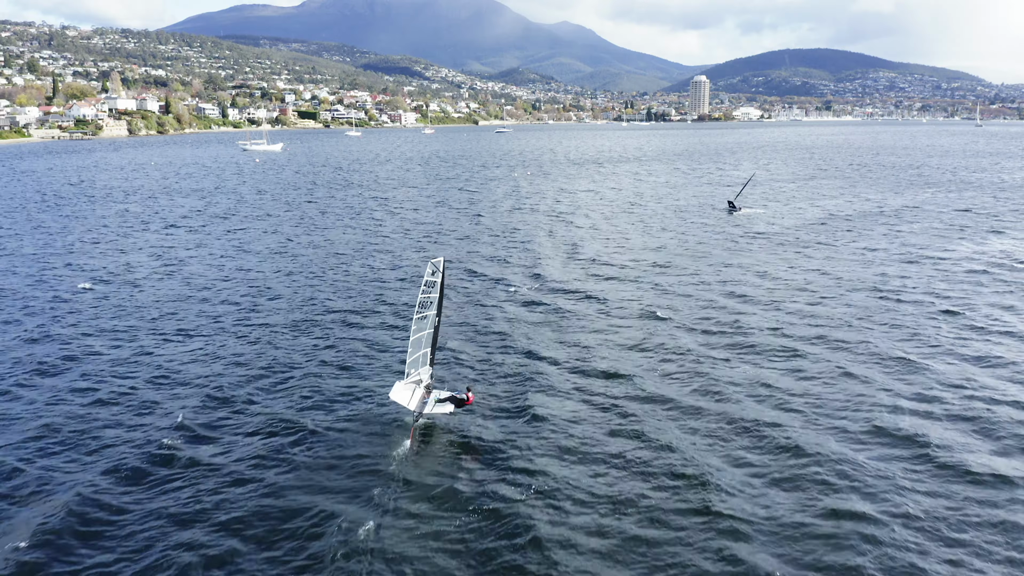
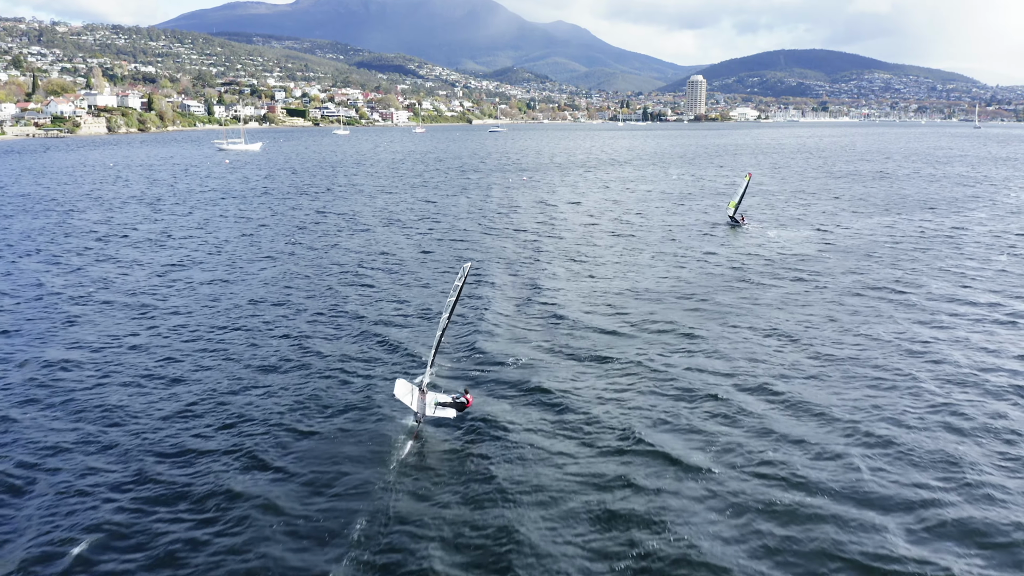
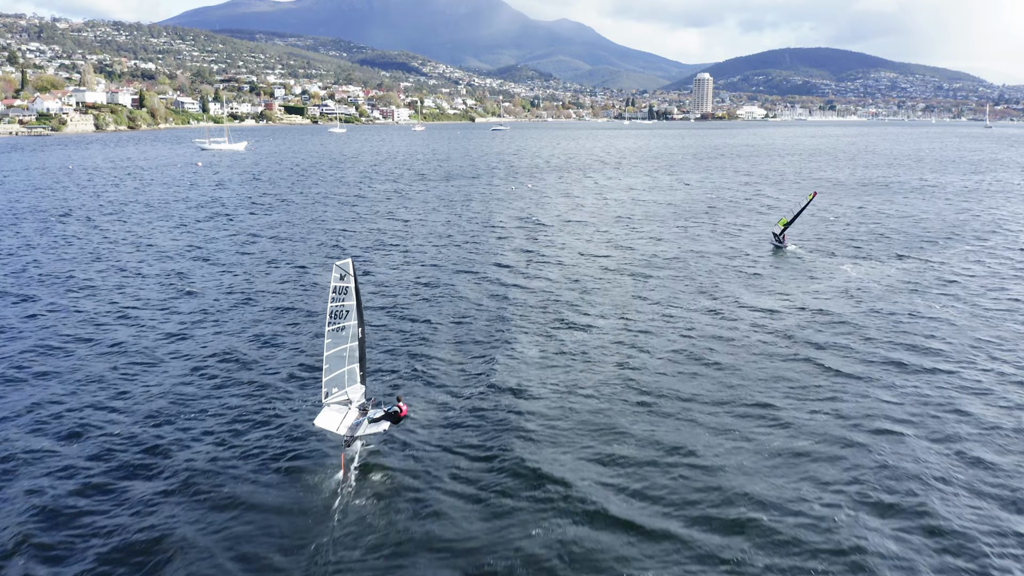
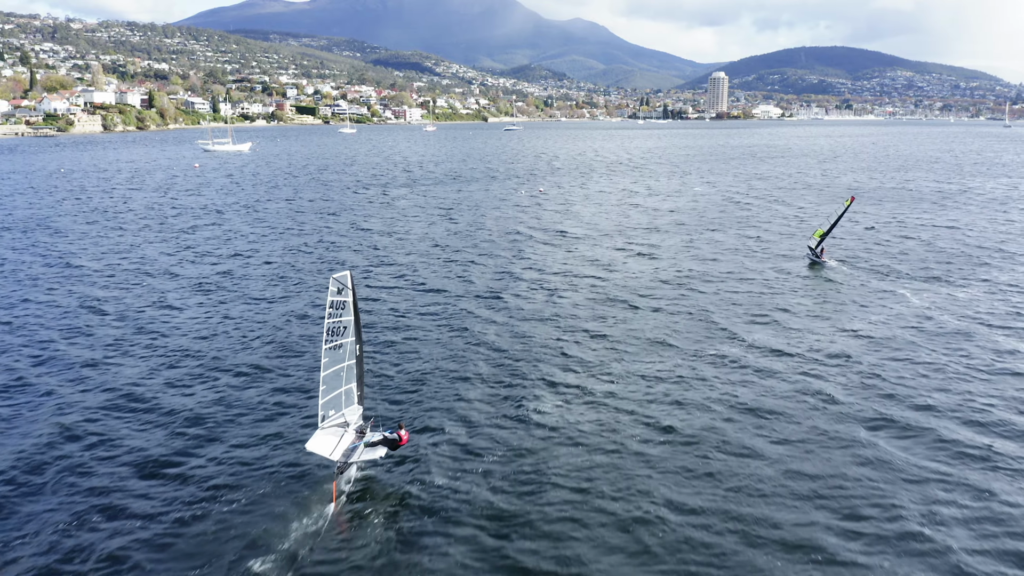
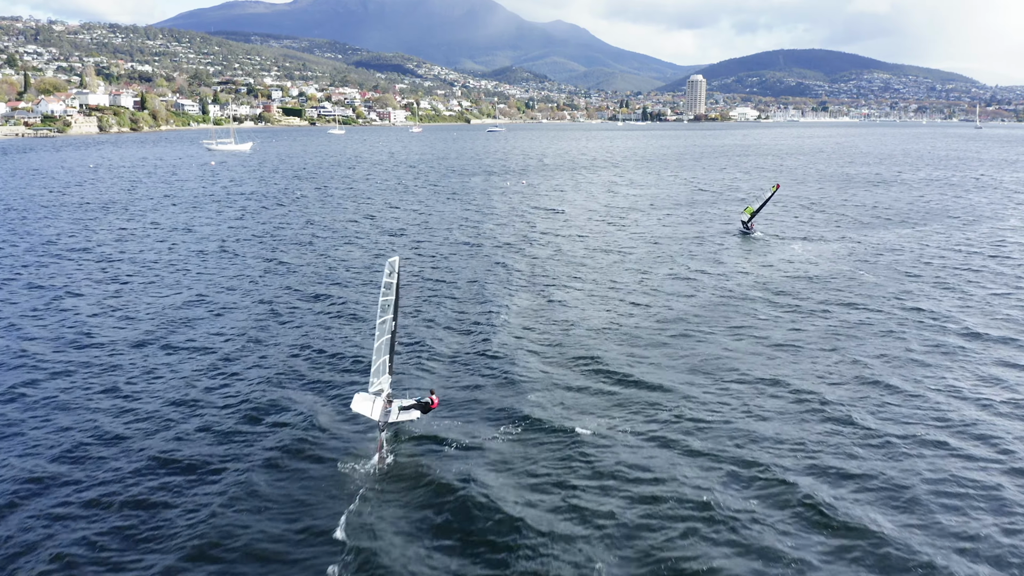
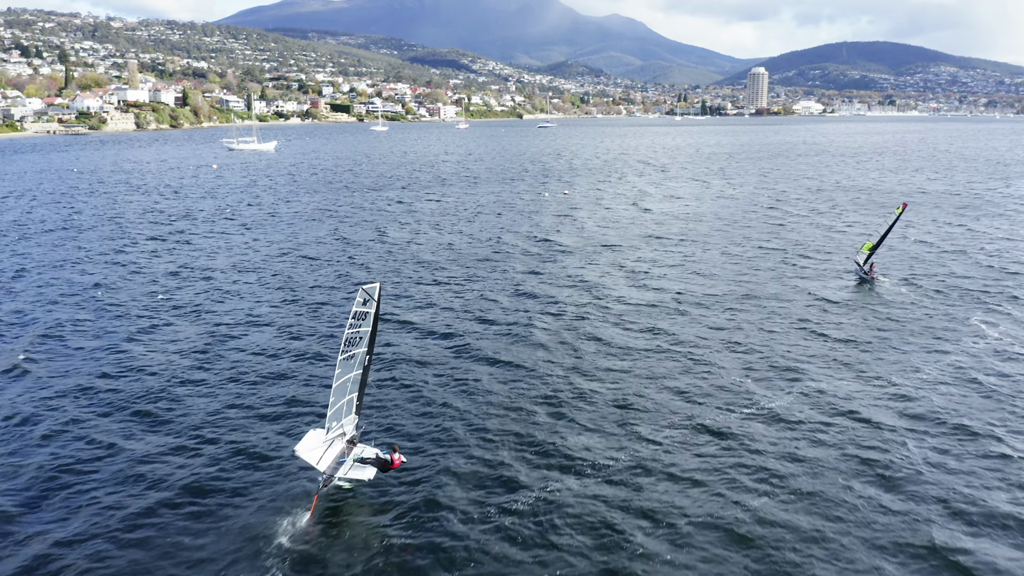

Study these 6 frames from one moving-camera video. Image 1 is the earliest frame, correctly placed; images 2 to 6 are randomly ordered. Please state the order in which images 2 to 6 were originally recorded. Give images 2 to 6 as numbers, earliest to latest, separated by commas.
2, 5, 3, 4, 6
